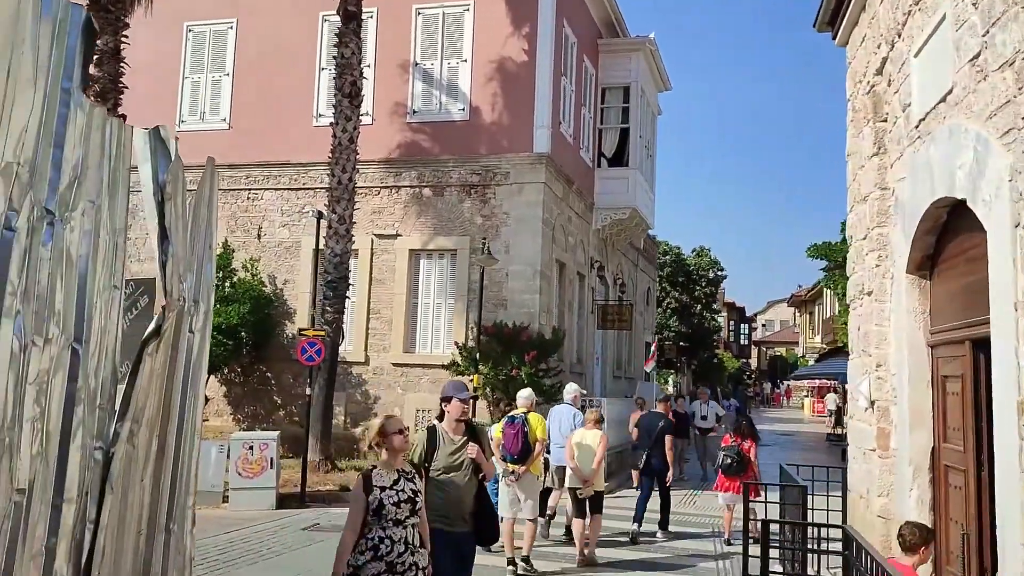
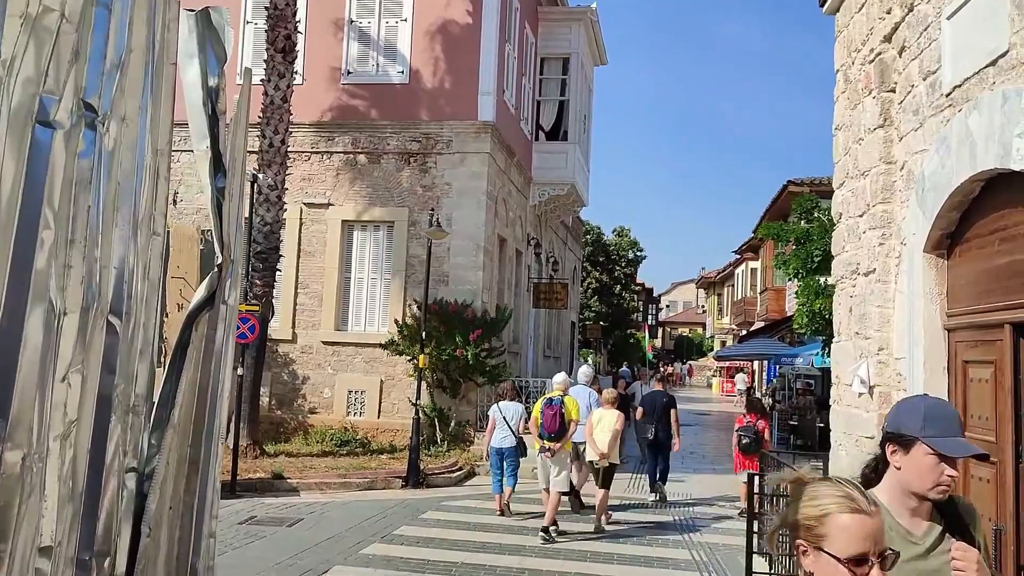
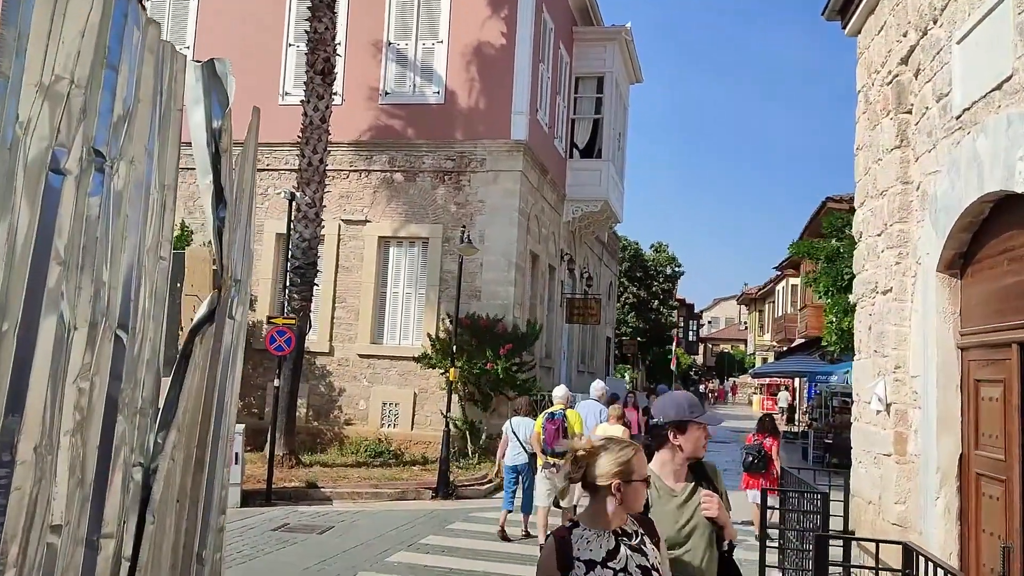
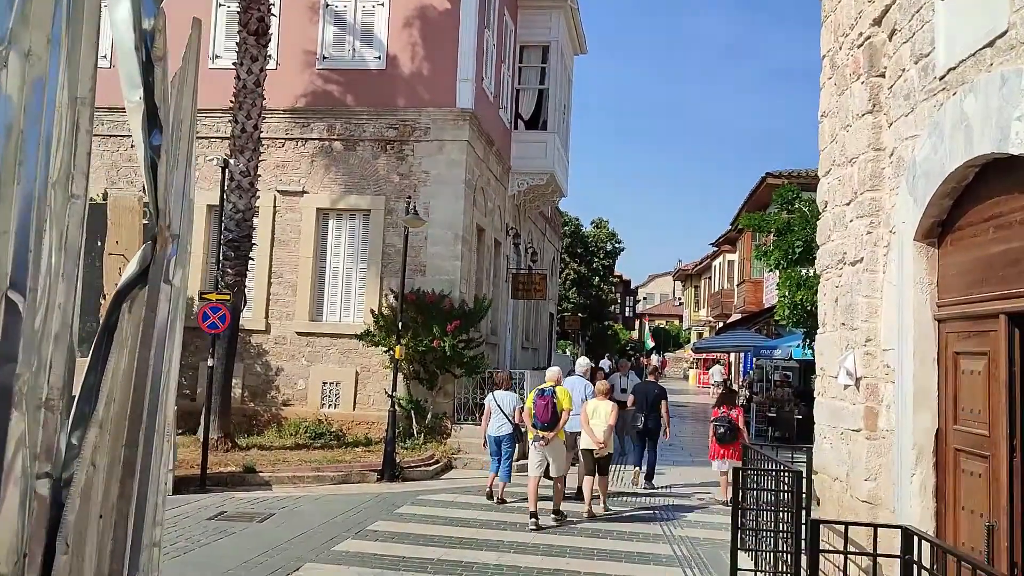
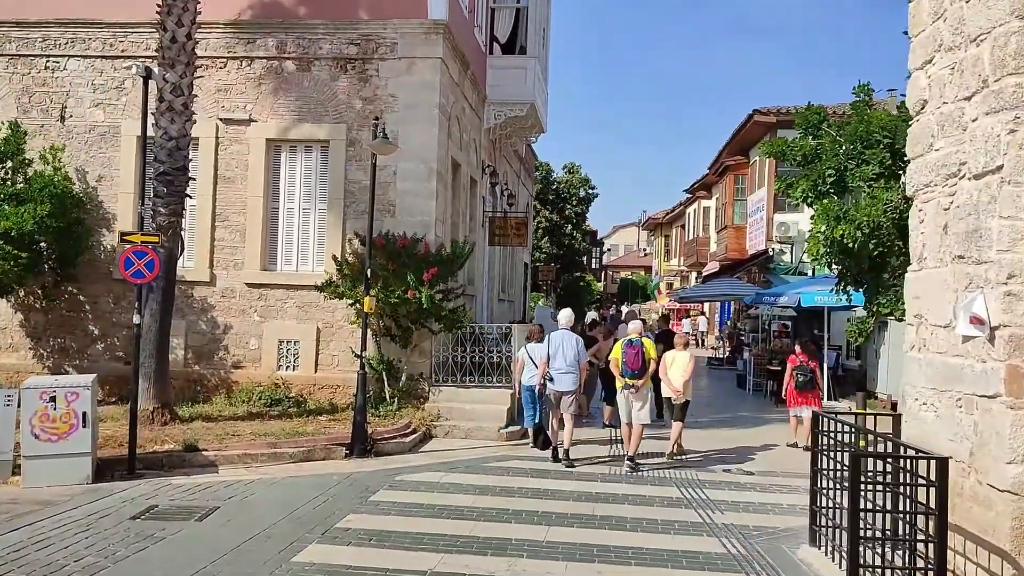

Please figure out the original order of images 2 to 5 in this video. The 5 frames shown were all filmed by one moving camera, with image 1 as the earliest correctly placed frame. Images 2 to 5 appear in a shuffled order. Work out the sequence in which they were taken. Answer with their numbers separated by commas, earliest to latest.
3, 2, 4, 5
